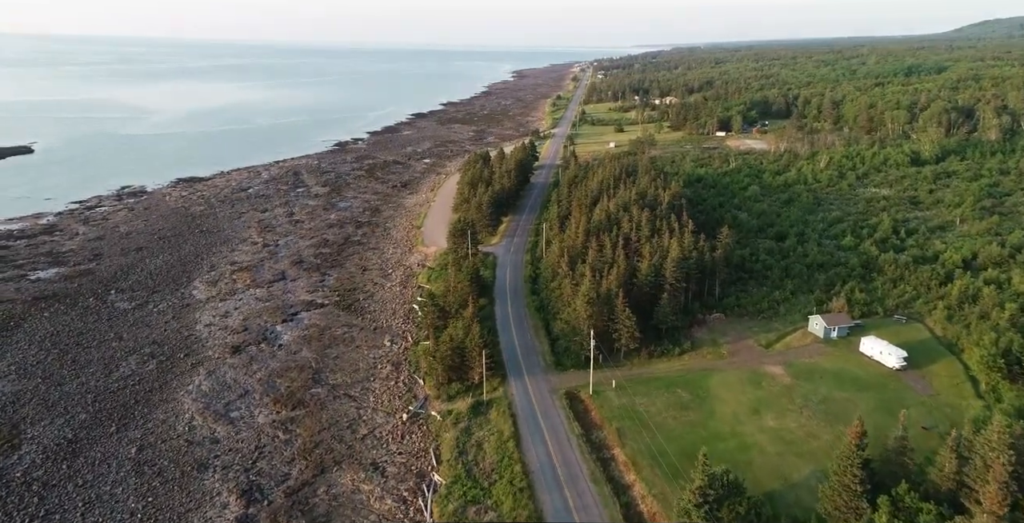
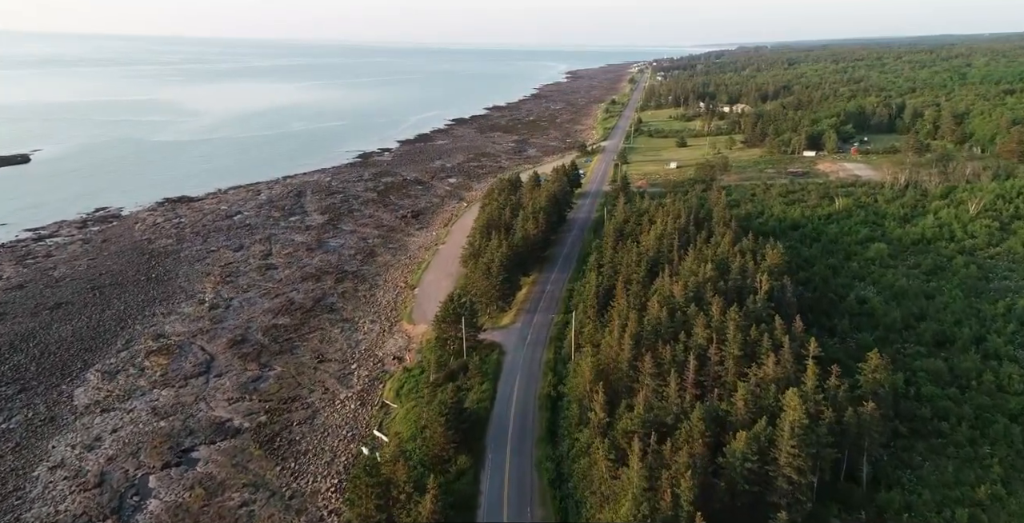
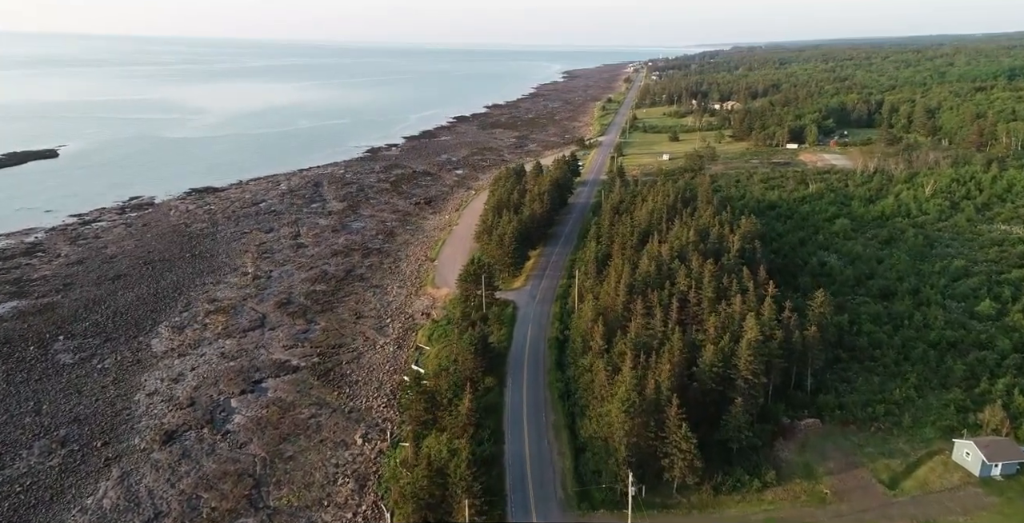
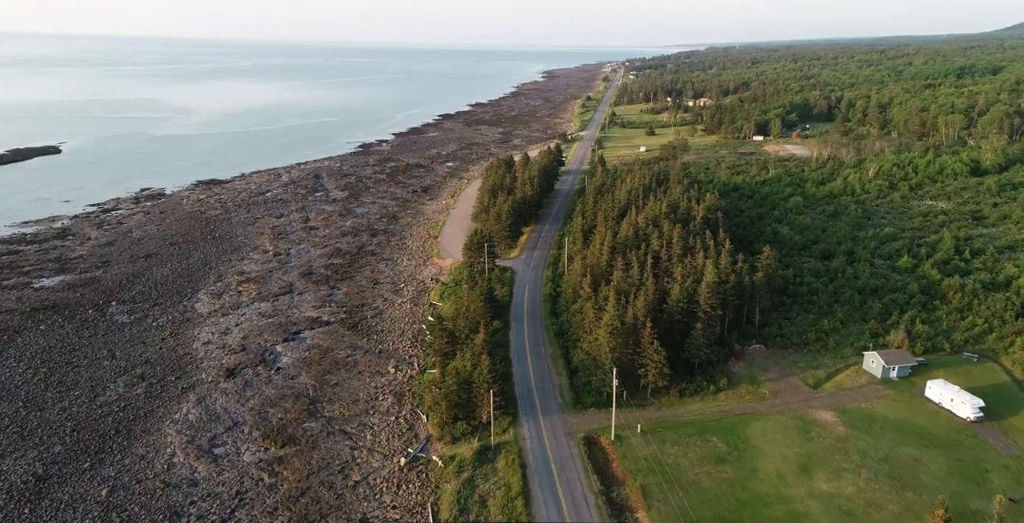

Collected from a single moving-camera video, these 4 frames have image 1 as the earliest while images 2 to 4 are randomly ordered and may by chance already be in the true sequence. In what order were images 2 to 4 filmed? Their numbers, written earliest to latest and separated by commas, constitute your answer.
4, 3, 2
